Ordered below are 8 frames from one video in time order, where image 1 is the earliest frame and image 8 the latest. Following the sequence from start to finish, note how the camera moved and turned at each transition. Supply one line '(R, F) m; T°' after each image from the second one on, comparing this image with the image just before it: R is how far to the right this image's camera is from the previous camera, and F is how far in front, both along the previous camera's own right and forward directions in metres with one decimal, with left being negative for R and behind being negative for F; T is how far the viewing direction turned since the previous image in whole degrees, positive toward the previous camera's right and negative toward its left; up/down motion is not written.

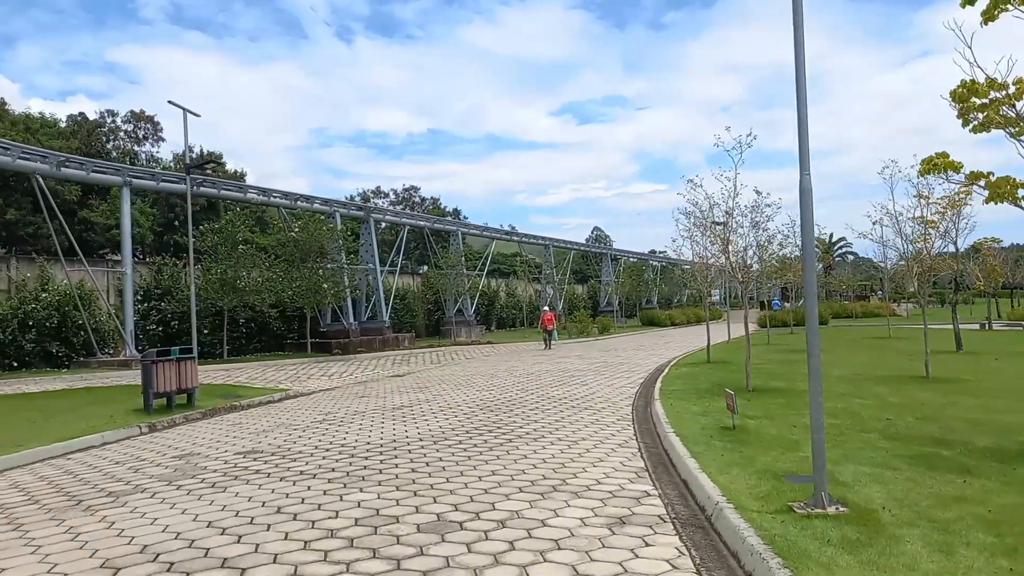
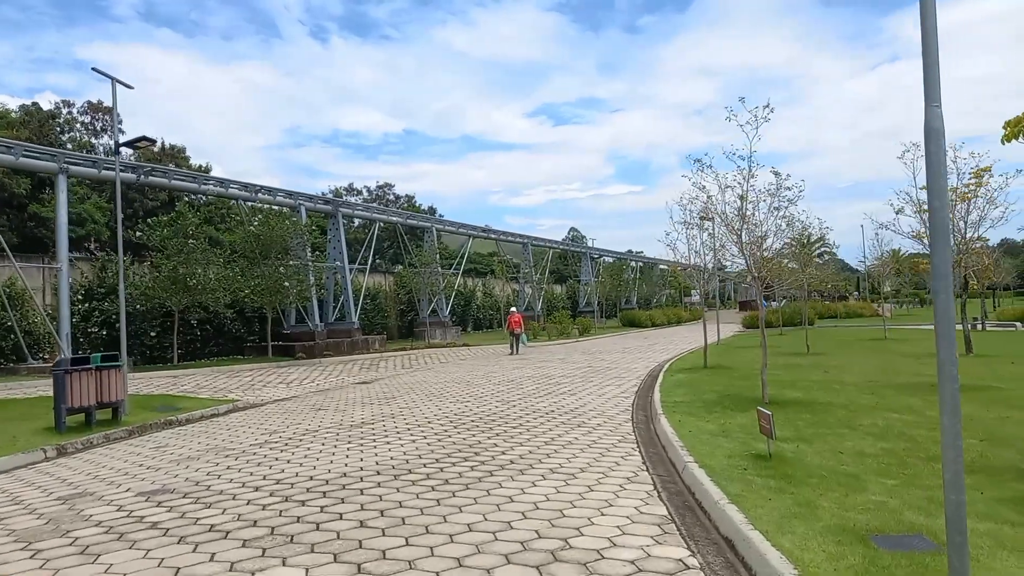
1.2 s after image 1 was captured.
(0.0, +1.7) m; +2°
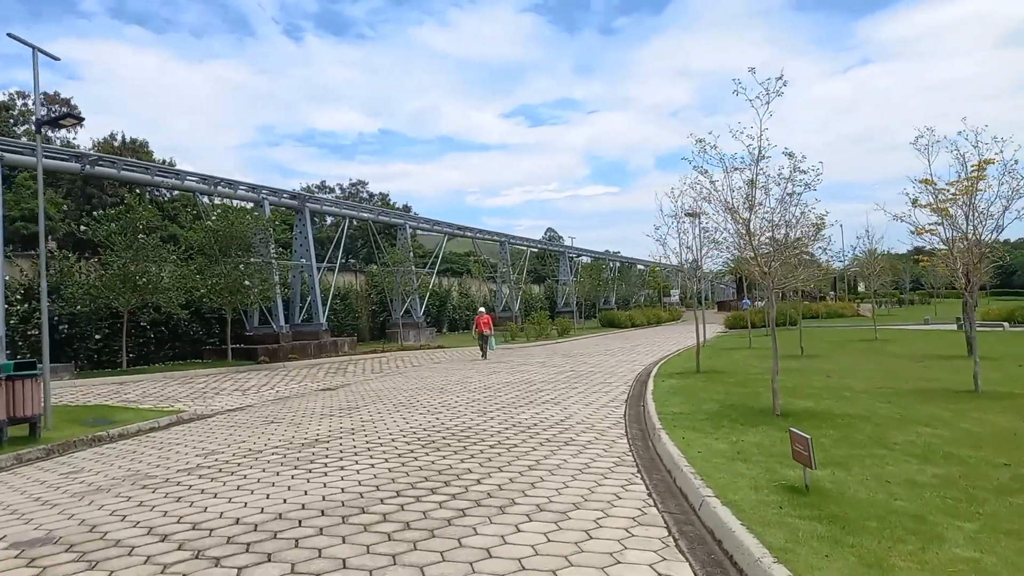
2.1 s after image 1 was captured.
(0.0, +1.3) m; +2°
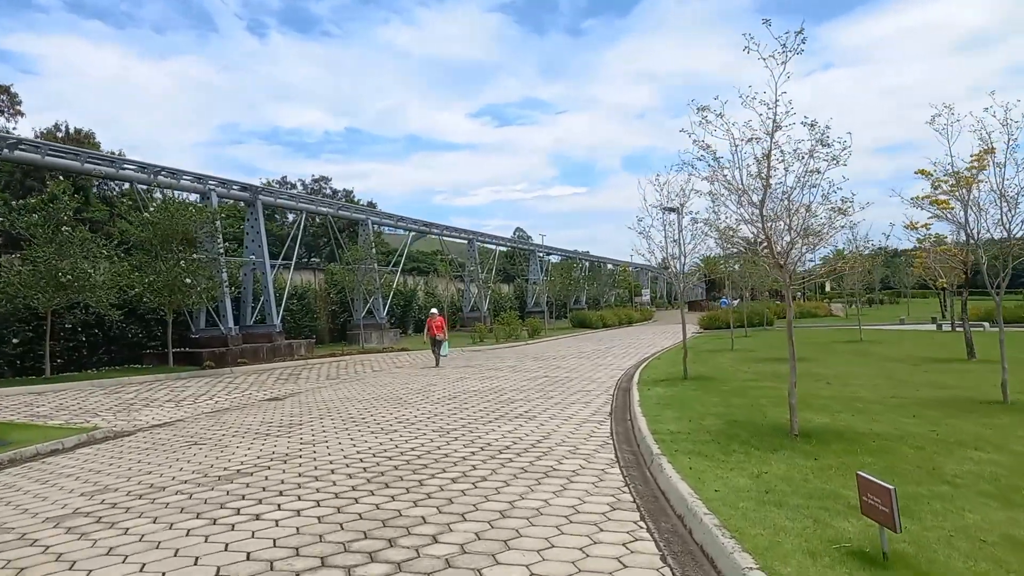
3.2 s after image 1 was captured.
(0.0, +1.6) m; +2°
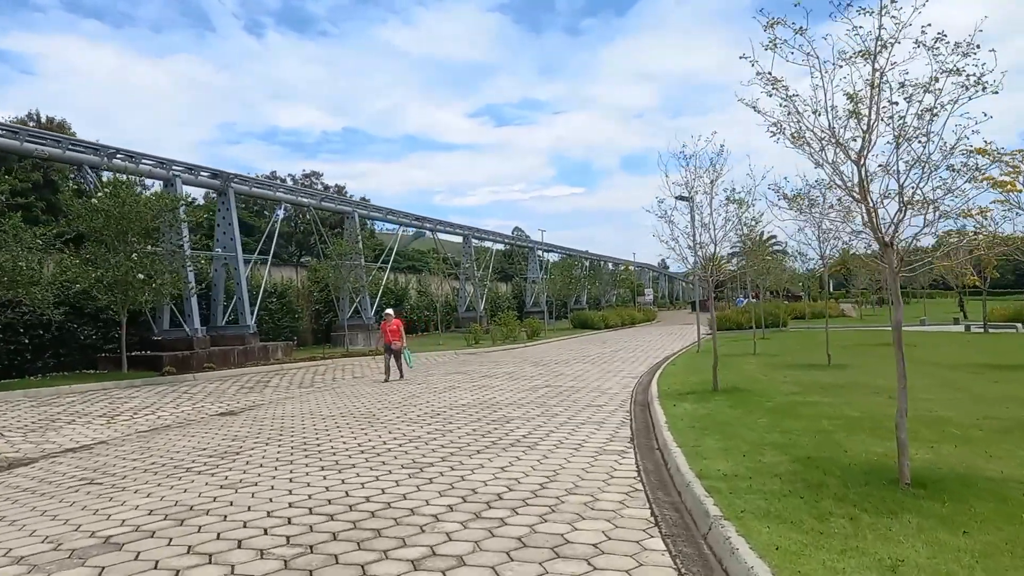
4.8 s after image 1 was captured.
(0.0, +2.2) m; 0°
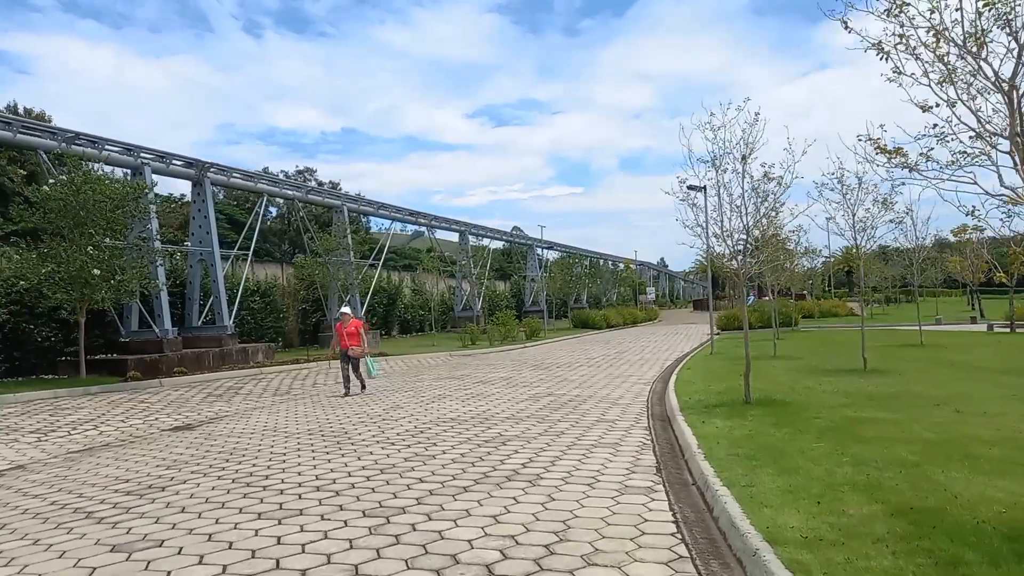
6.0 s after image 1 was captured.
(0.0, +1.7) m; 0°
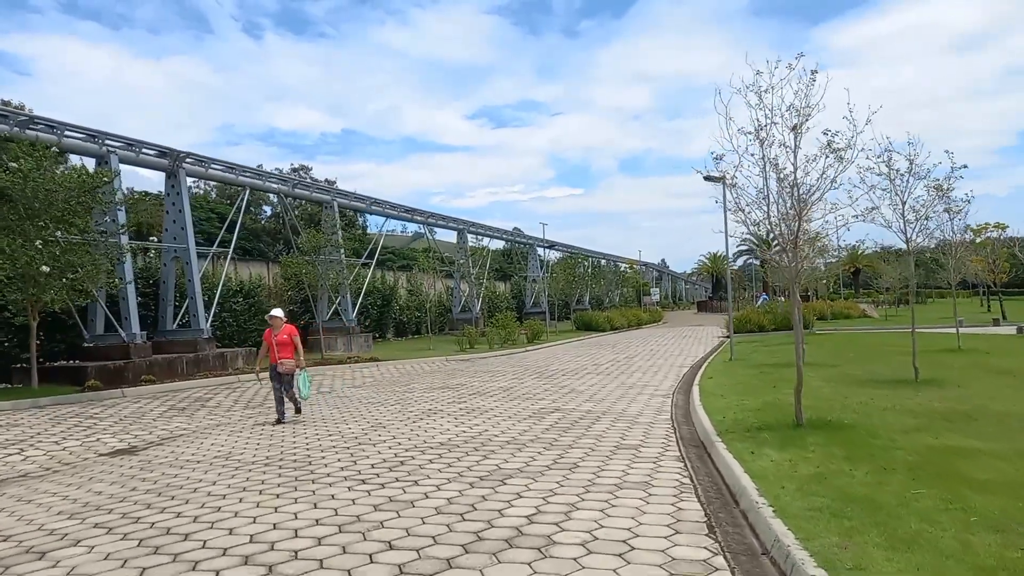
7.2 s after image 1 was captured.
(0.0, +1.7) m; 0°
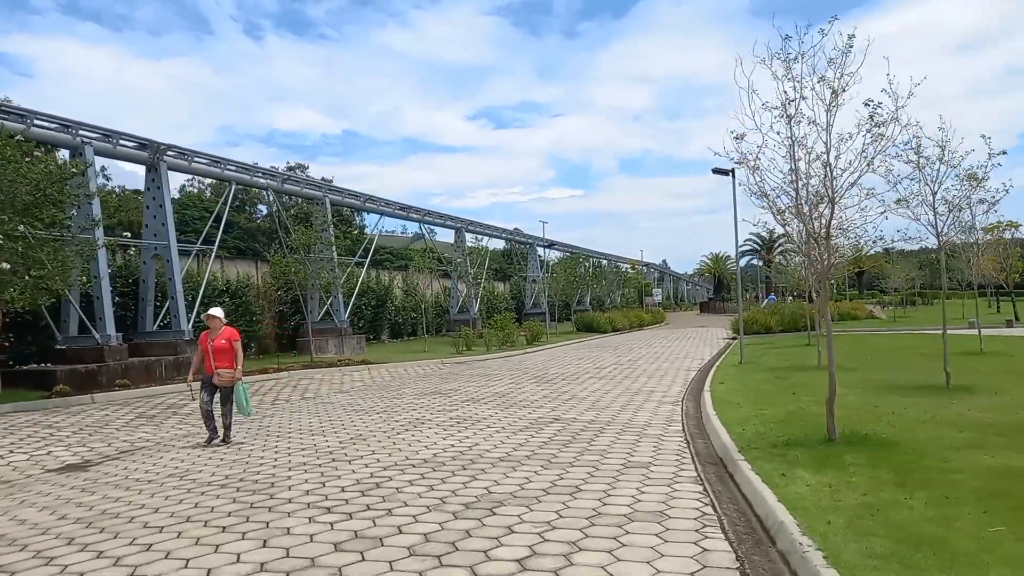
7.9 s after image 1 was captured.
(+0.1, +1.0) m; 0°
